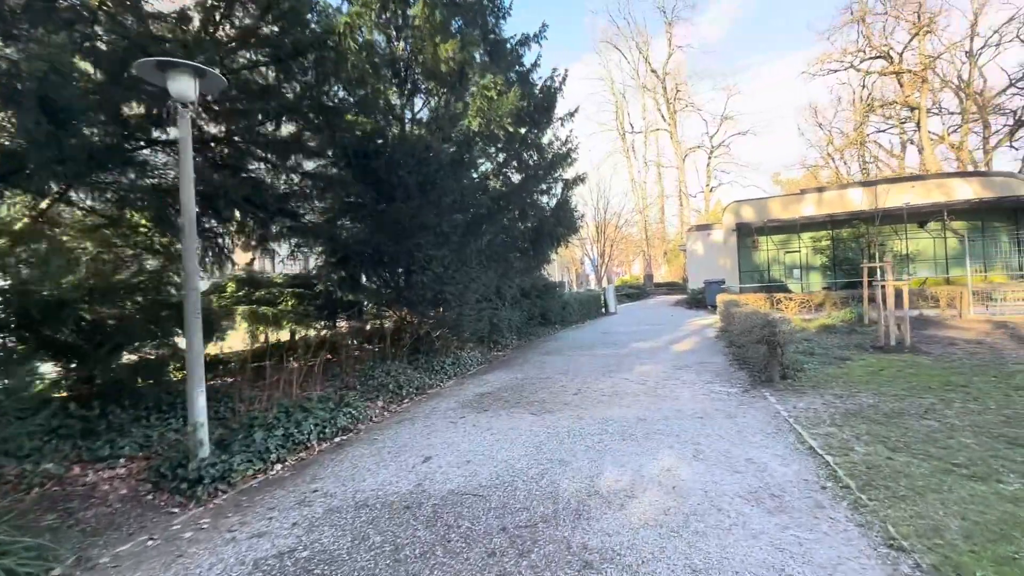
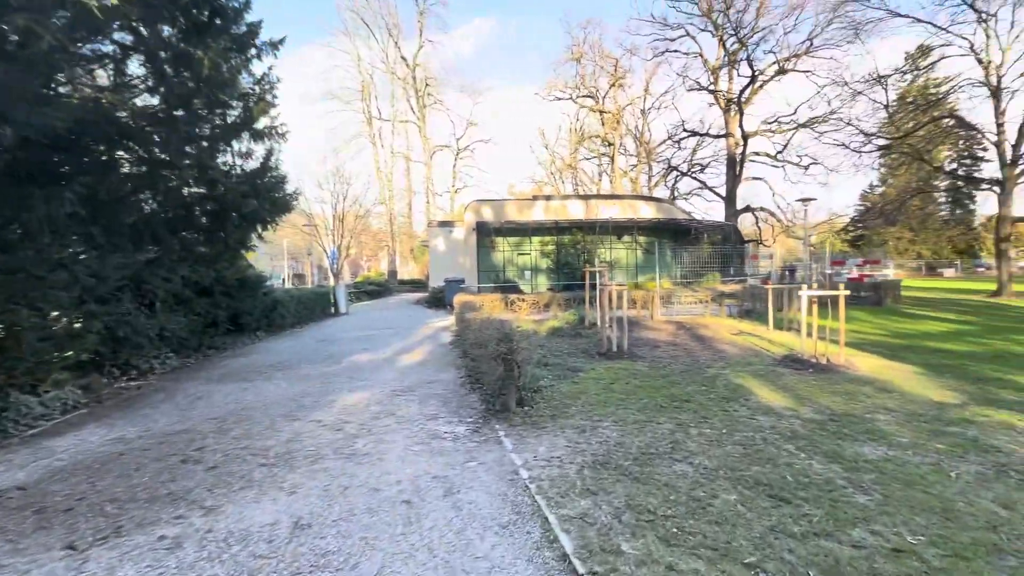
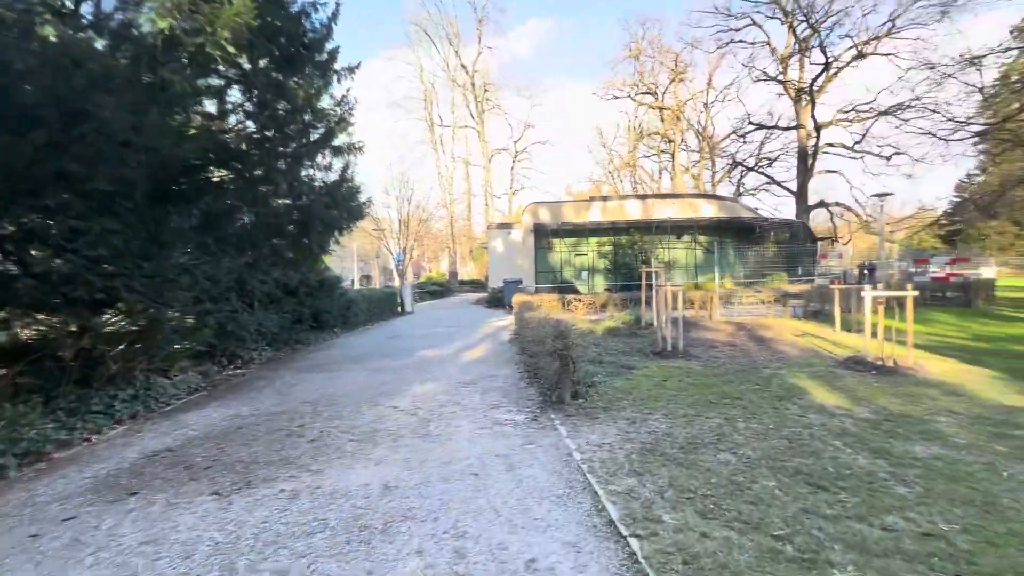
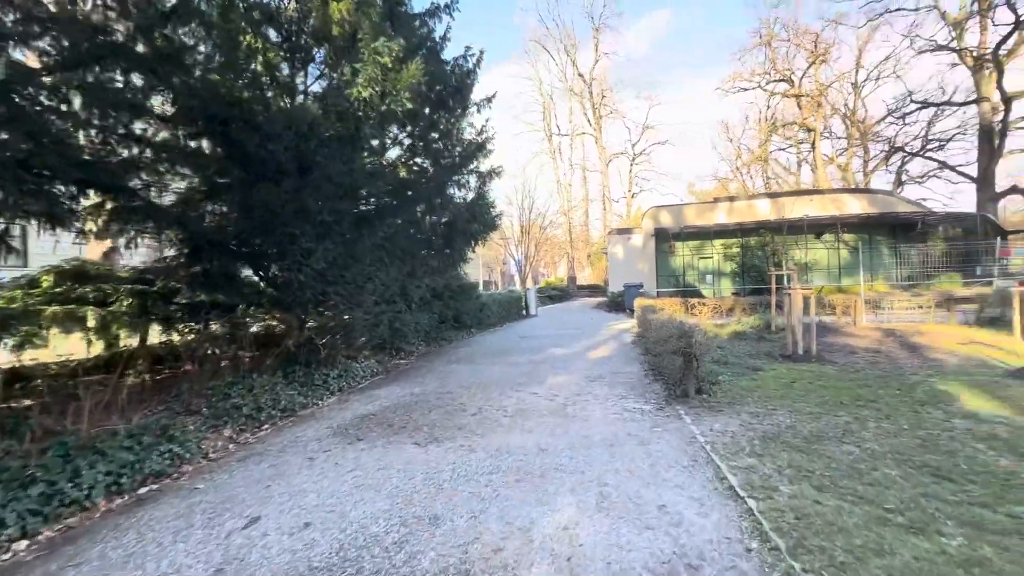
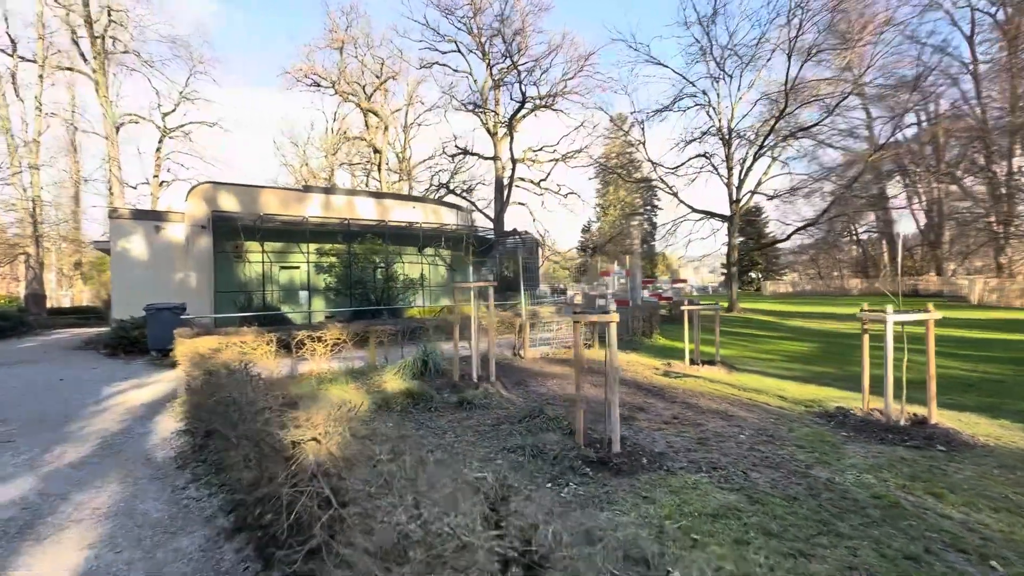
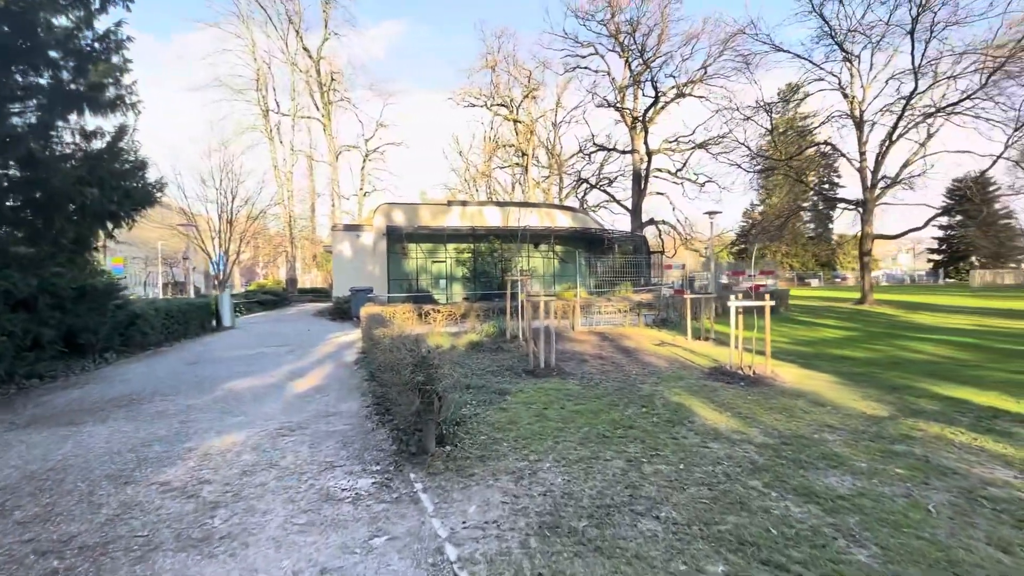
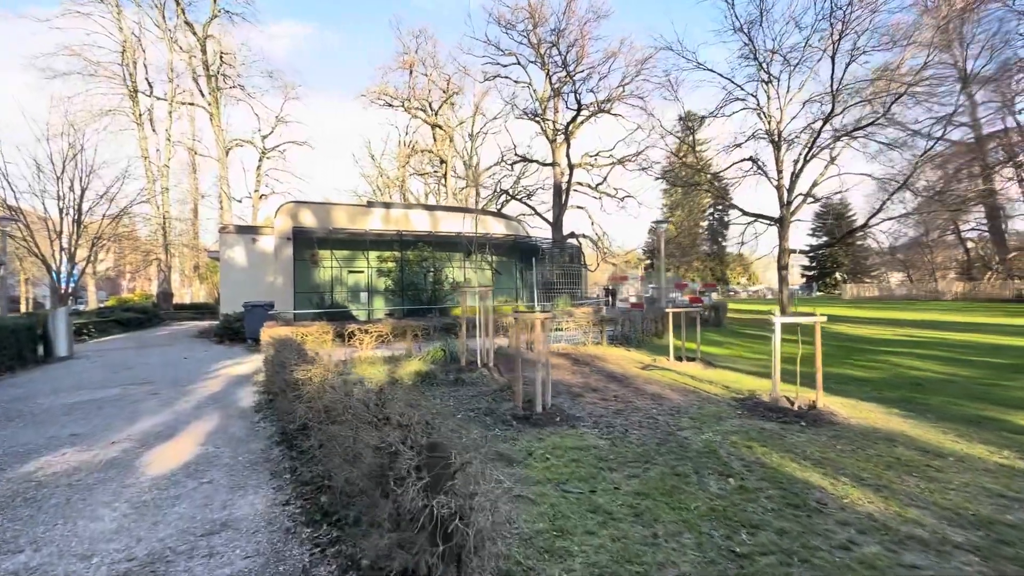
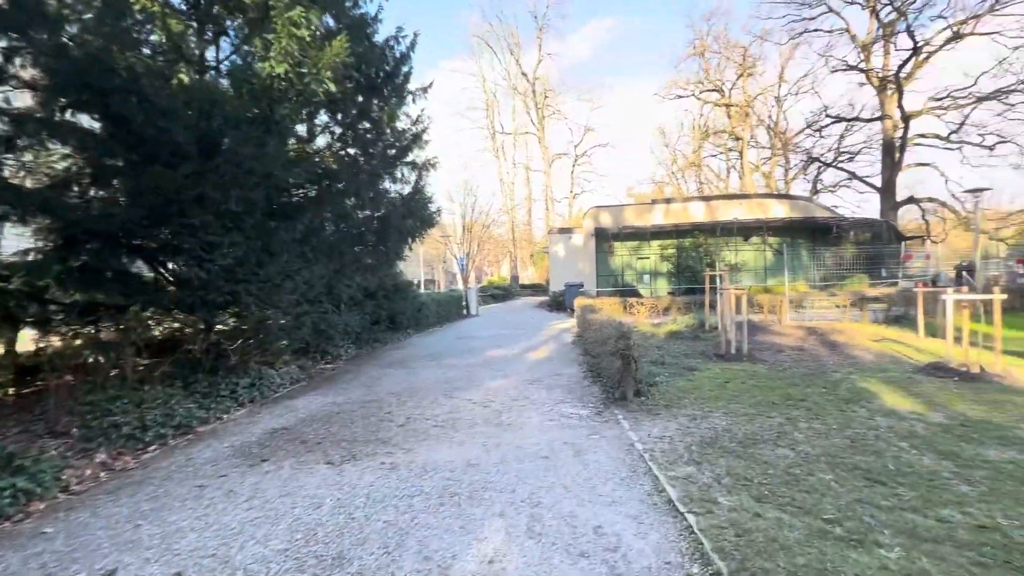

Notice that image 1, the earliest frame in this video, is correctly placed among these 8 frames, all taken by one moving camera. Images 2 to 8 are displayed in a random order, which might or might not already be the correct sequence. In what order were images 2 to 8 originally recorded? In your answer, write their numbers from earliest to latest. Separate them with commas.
4, 8, 3, 2, 6, 7, 5
